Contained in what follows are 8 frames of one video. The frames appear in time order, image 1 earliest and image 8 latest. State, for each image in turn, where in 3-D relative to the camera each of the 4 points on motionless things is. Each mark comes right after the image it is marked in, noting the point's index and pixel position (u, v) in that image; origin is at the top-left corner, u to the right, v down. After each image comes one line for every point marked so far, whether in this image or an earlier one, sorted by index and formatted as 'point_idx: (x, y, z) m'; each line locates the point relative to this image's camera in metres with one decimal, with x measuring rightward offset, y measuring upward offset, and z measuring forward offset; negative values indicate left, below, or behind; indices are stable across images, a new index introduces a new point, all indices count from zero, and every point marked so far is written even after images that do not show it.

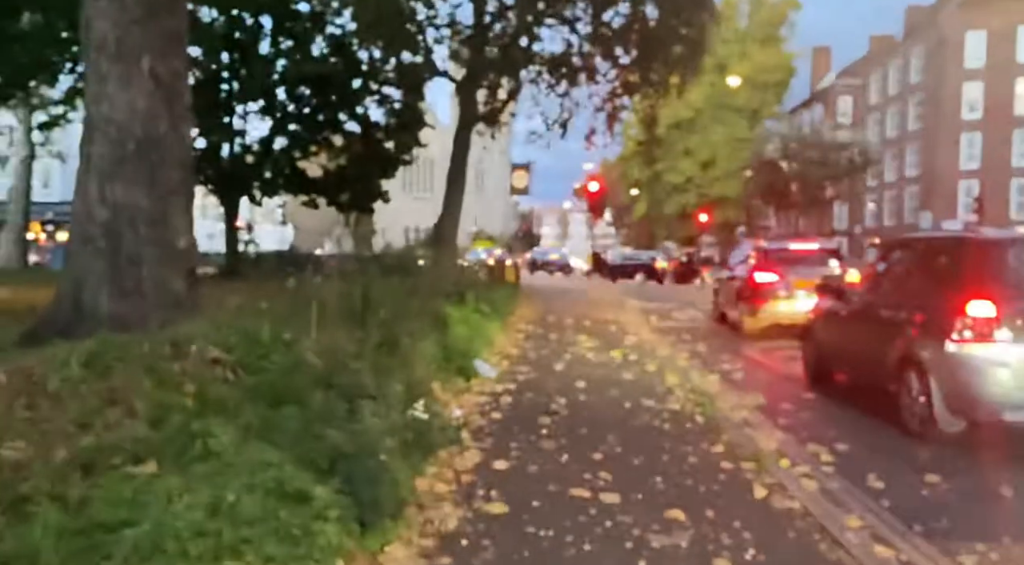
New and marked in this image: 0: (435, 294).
0: (-0.9, -0.2, +9.3) m
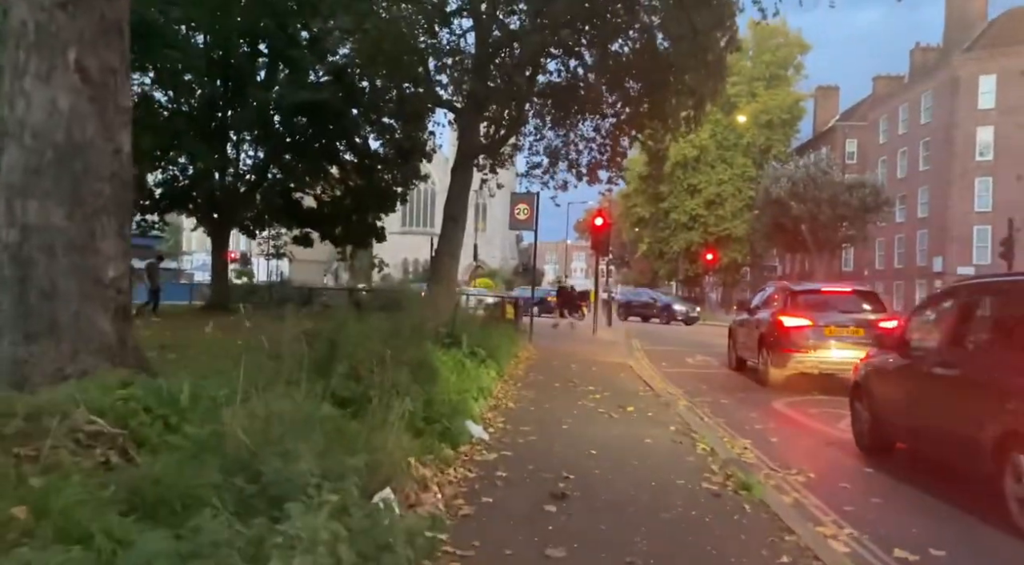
0: (-0.9, -0.6, +8.1) m
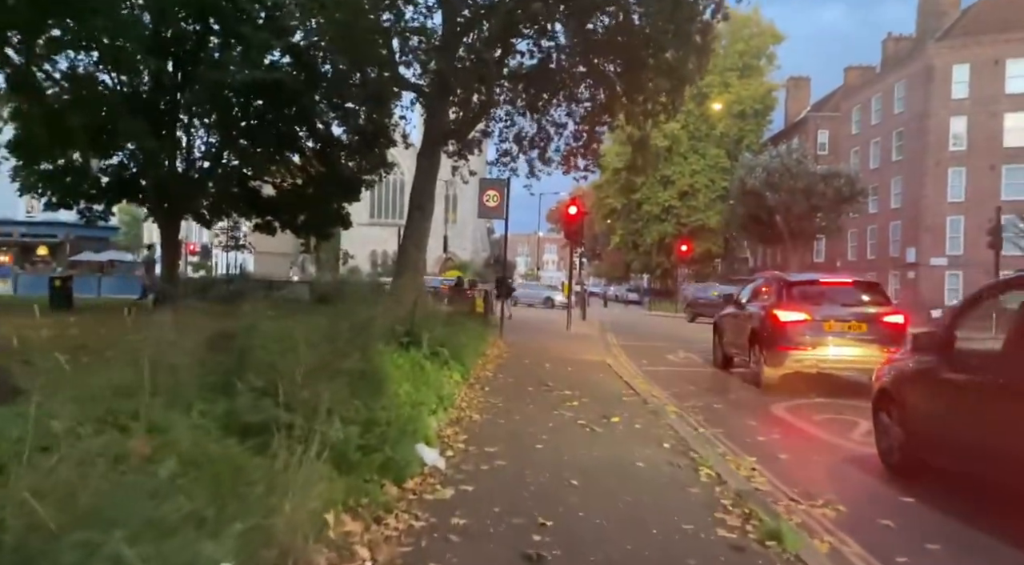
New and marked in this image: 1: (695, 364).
0: (-1.2, -0.5, +6.8) m
1: (+3.1, -1.4, +13.7) m
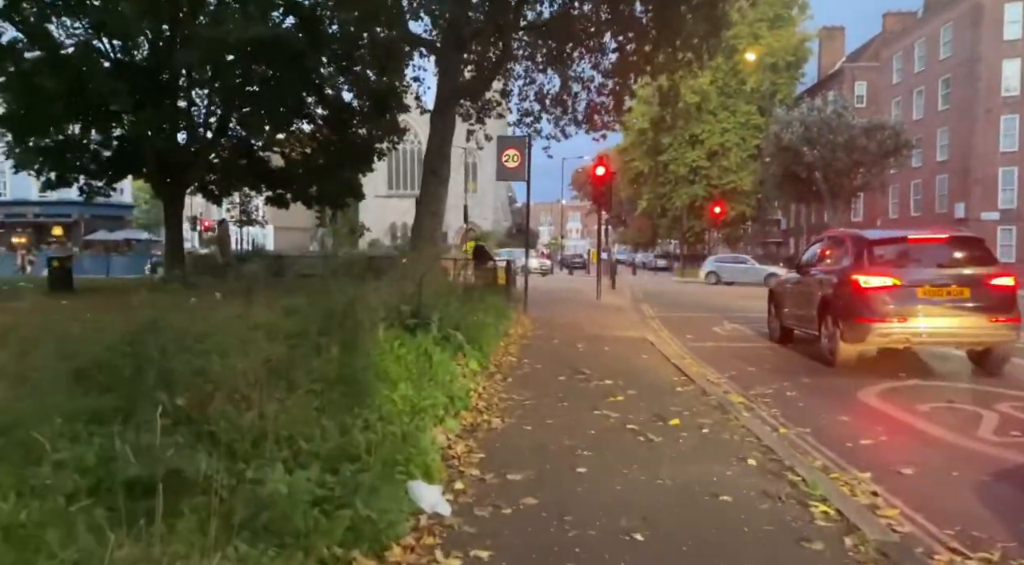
0: (-1.0, -0.3, +5.3) m
1: (+3.6, -0.9, +12.1) m
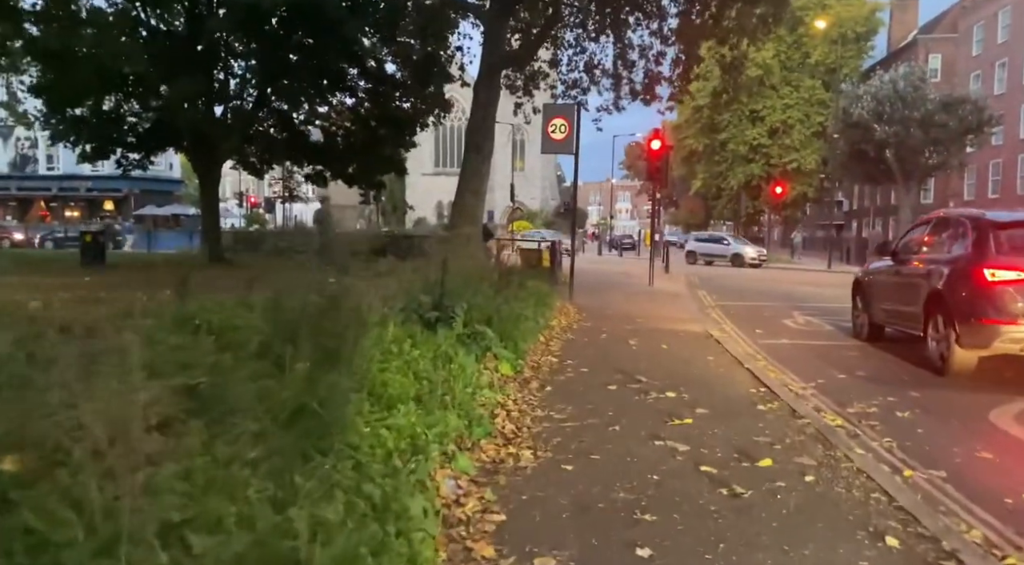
0: (-0.8, -0.3, +4.0) m
1: (+4.1, -0.7, +10.5) m
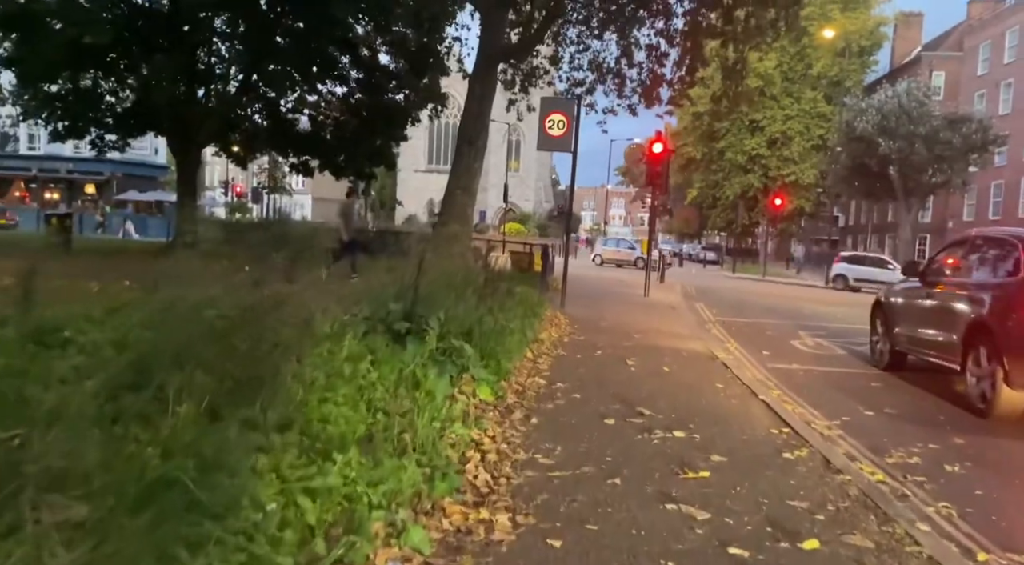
0: (-0.9, -0.3, +3.1) m
1: (+4.0, -0.9, +9.6) m
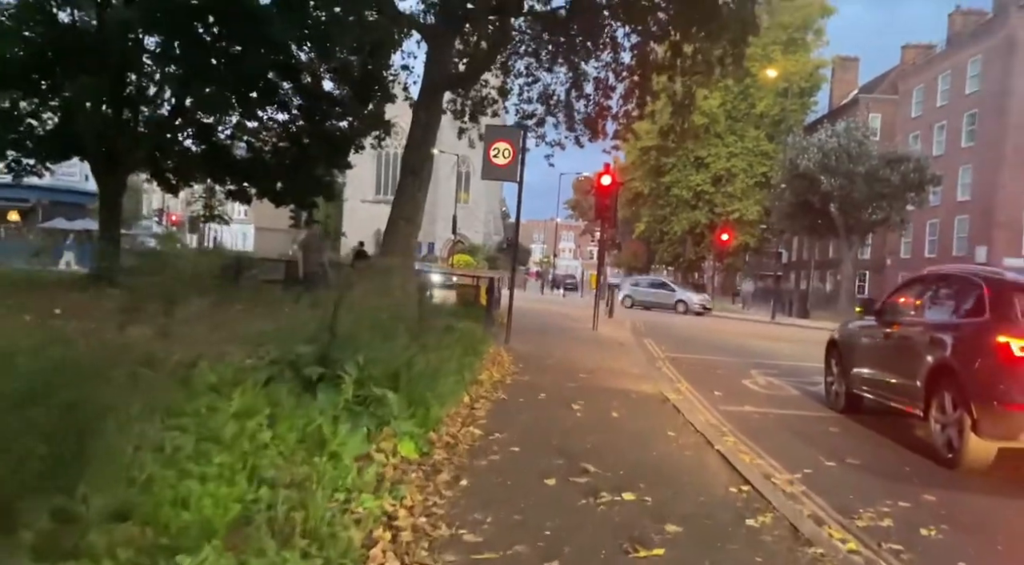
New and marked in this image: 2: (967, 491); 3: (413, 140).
0: (-1.2, -0.4, +2.4) m
1: (+3.3, -1.4, +9.2) m
2: (+3.1, -1.4, +5.5) m
3: (-1.8, +2.7, +14.6) m
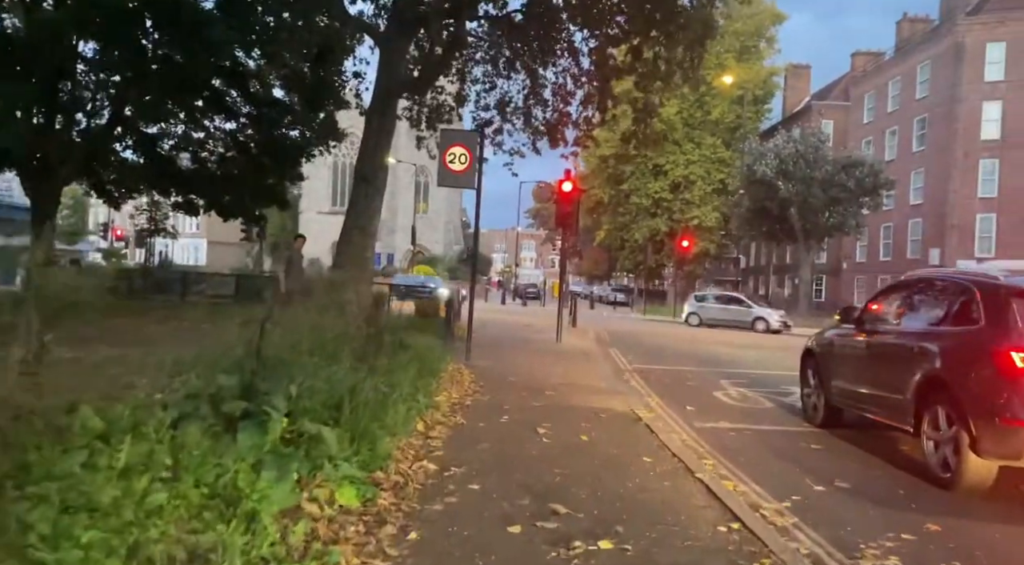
0: (-1.3, -0.5, +1.7) m
1: (+2.8, -1.5, +8.7) m
2: (+2.8, -1.4, +5.0) m
3: (-2.6, +2.5, +13.9) m
